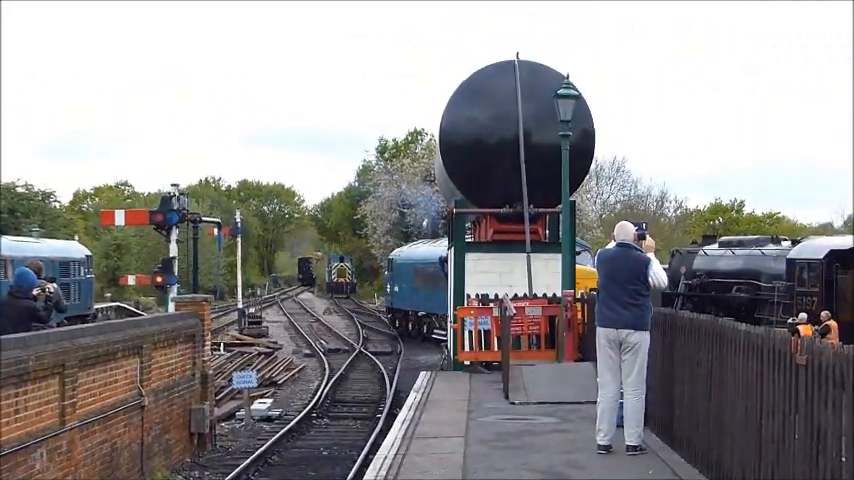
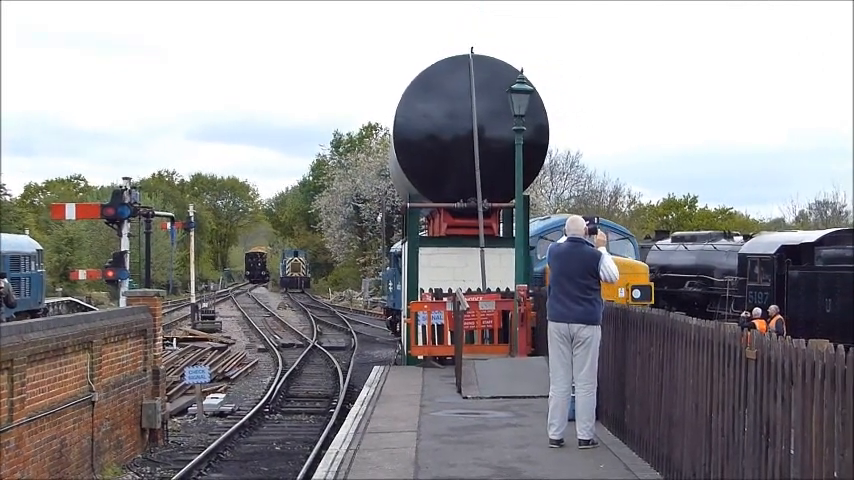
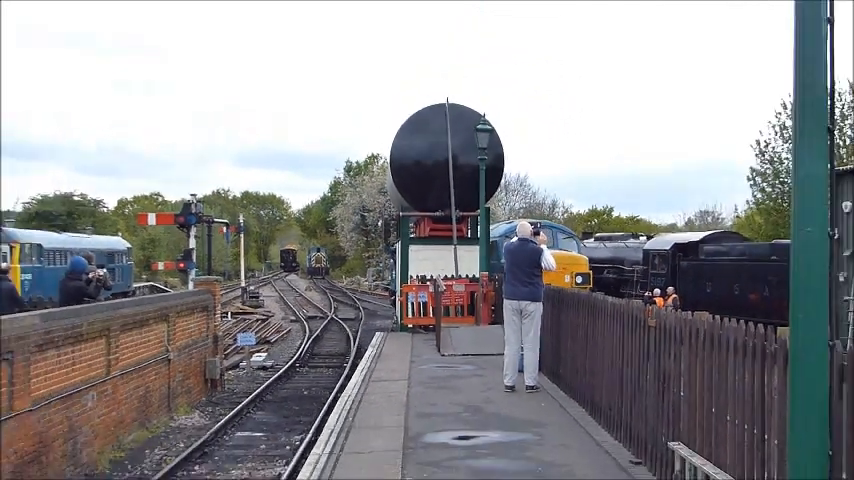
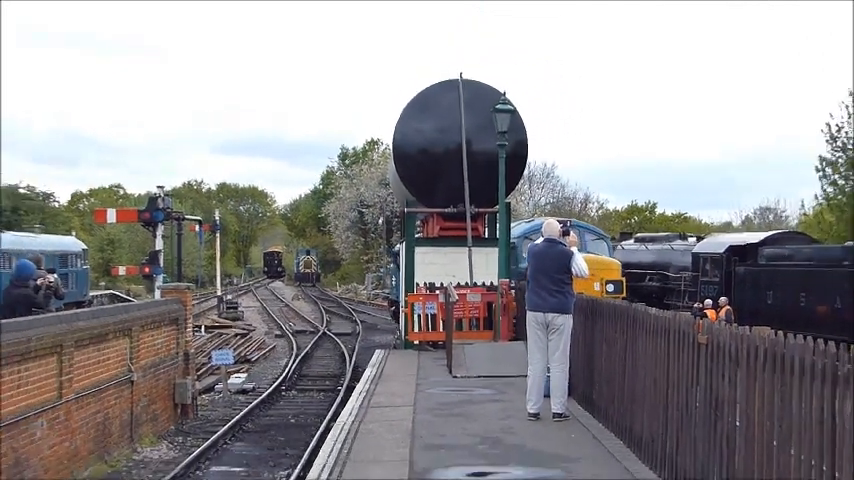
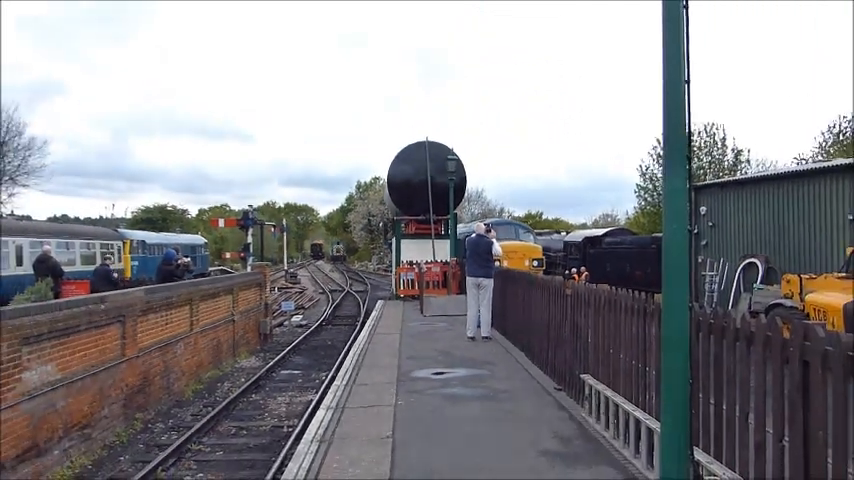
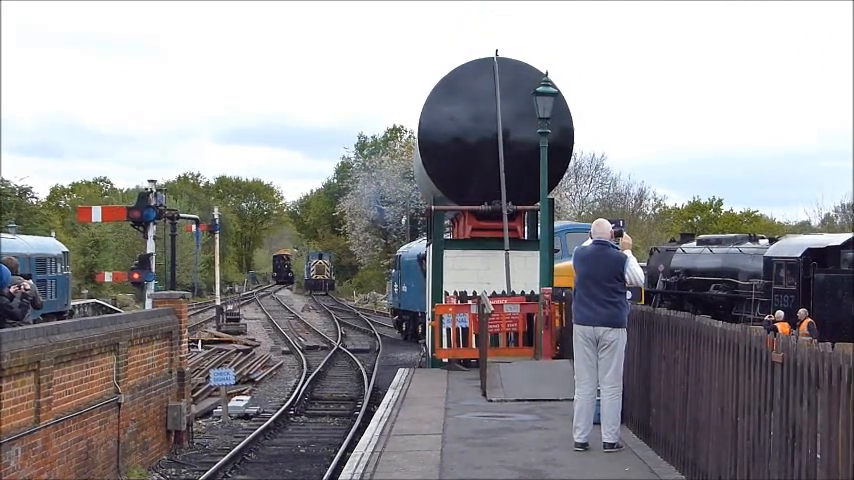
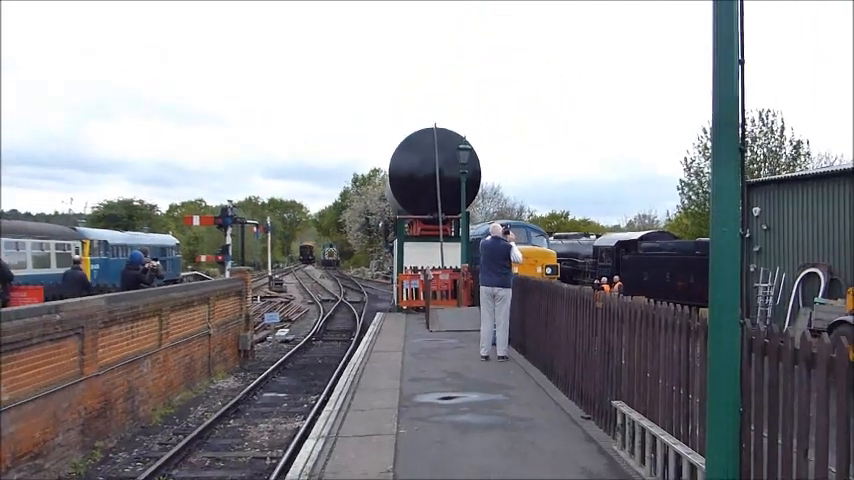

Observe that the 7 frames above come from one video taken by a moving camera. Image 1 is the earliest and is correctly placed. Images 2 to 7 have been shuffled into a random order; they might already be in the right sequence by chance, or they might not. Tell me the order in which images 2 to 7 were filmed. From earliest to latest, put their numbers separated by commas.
6, 2, 4, 3, 7, 5
